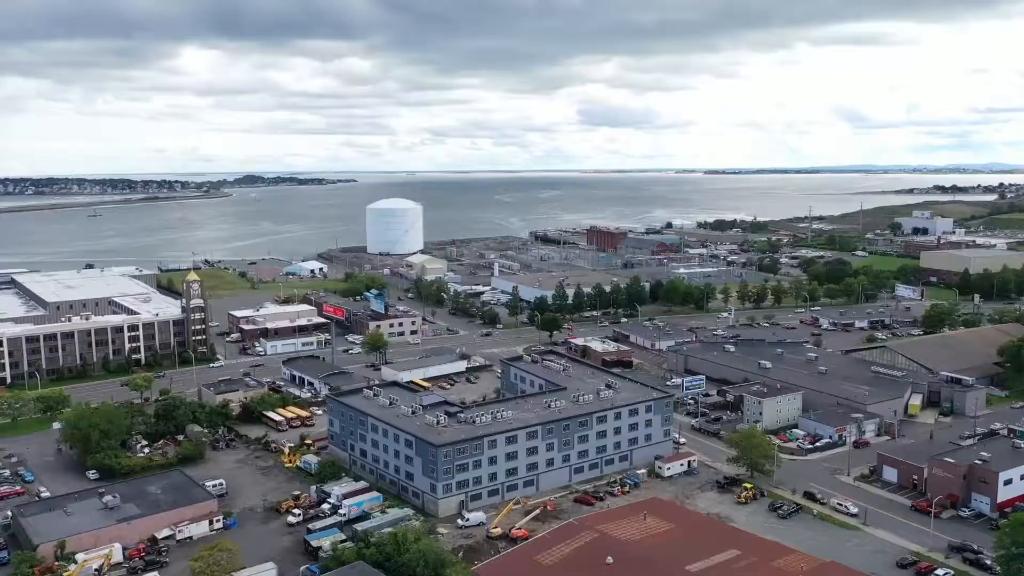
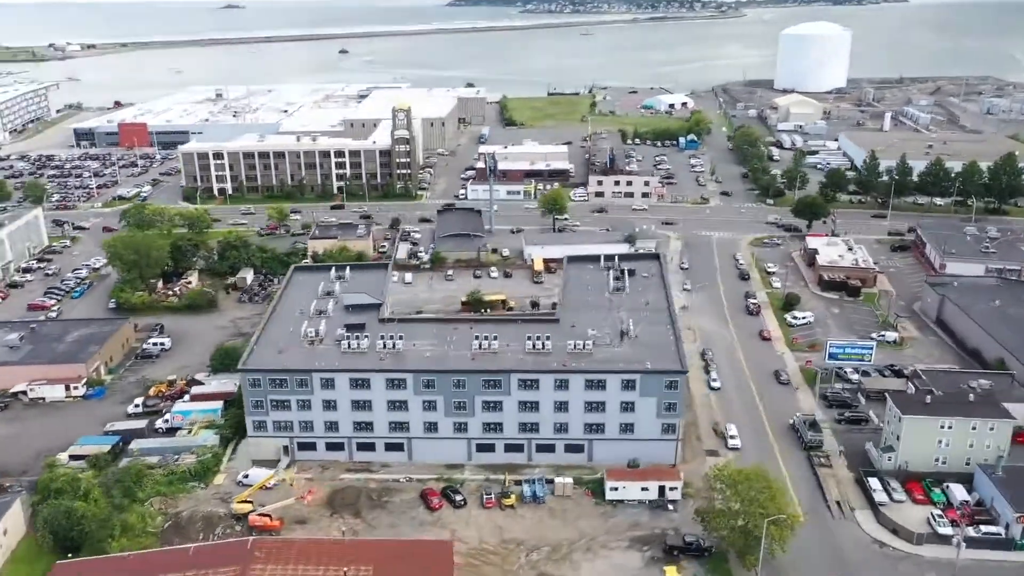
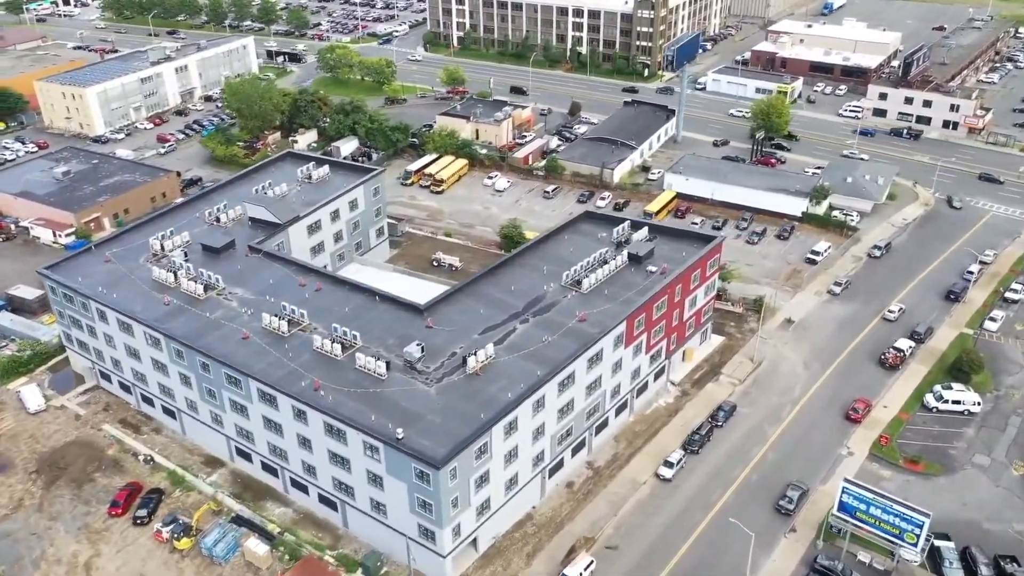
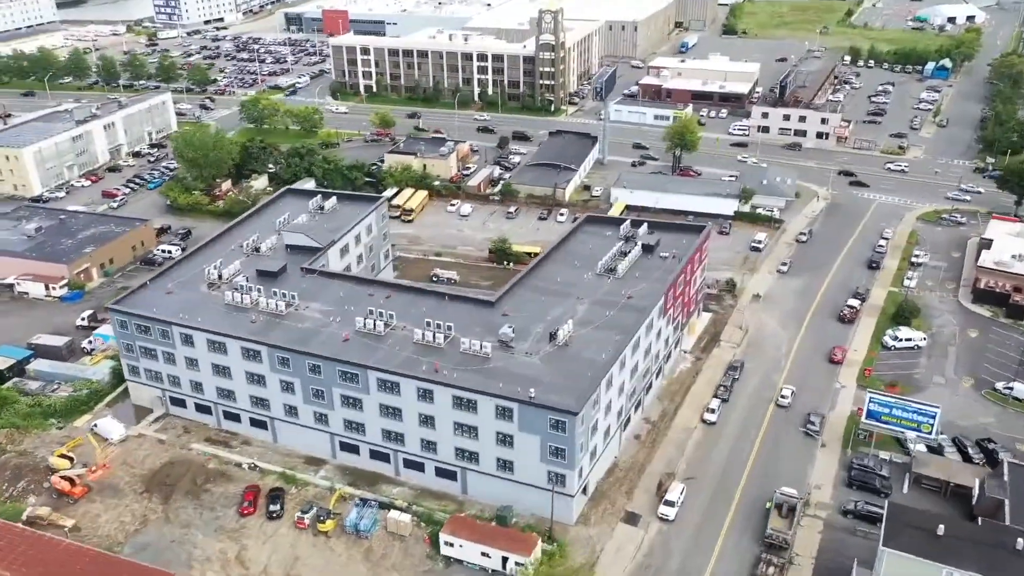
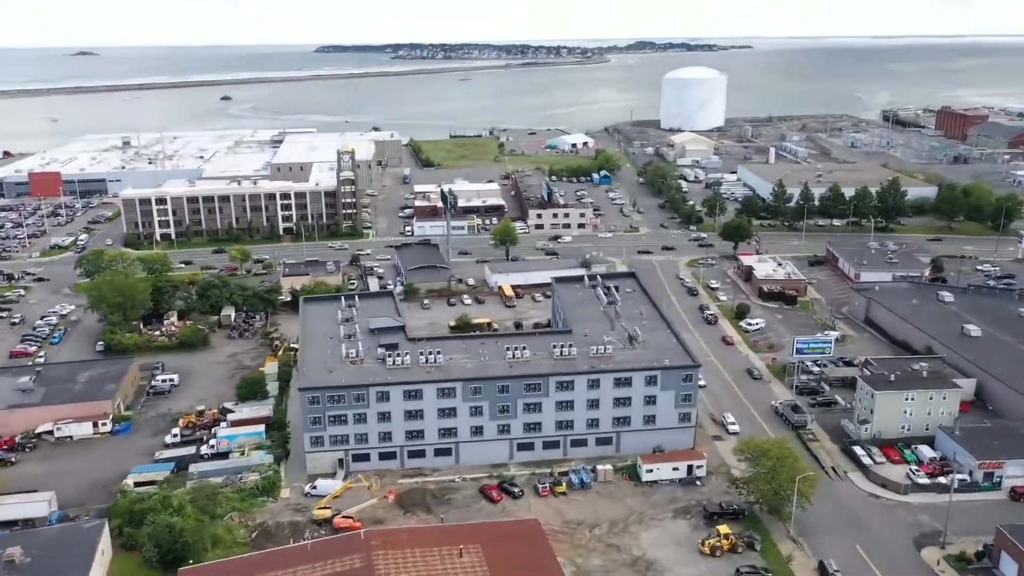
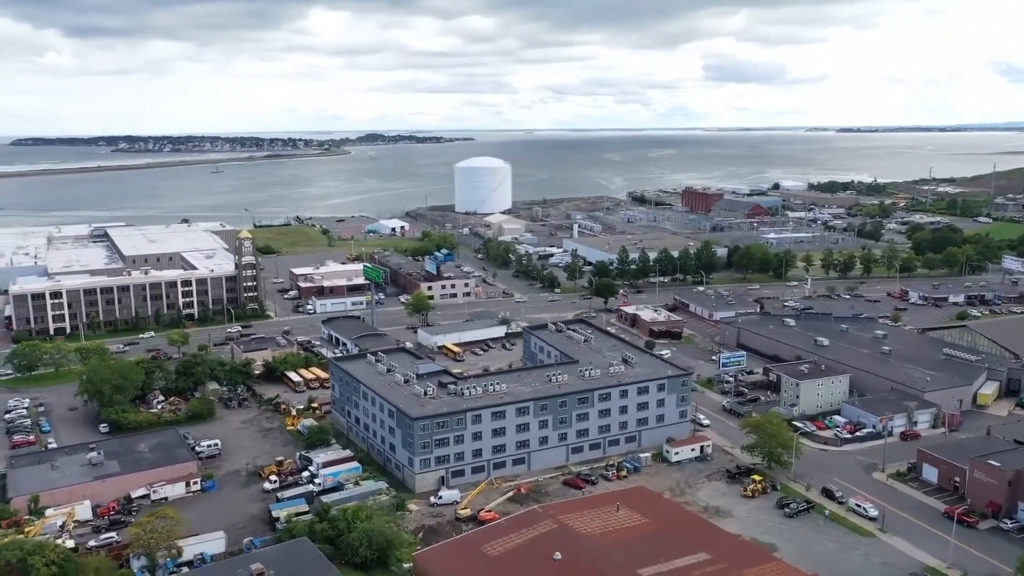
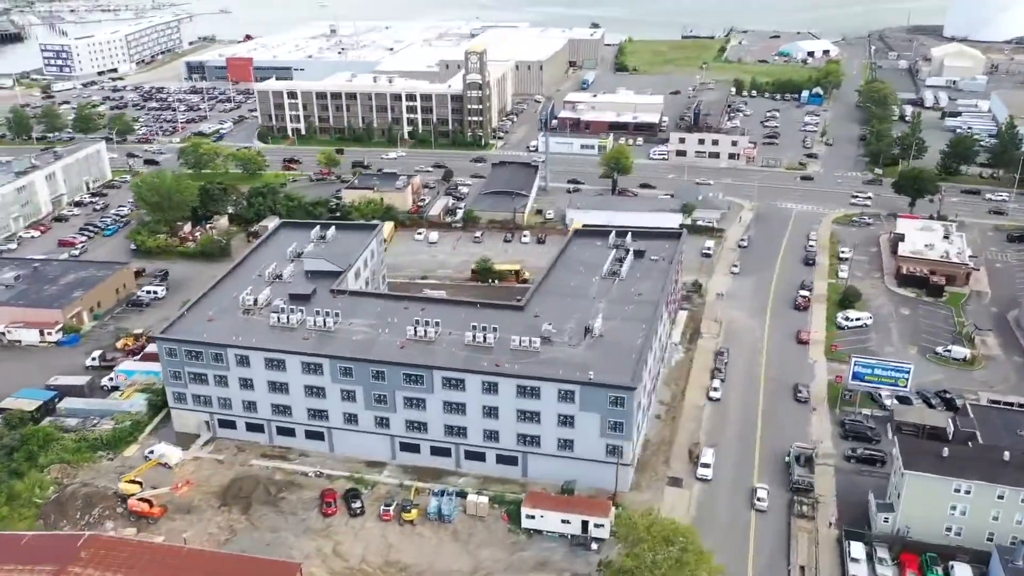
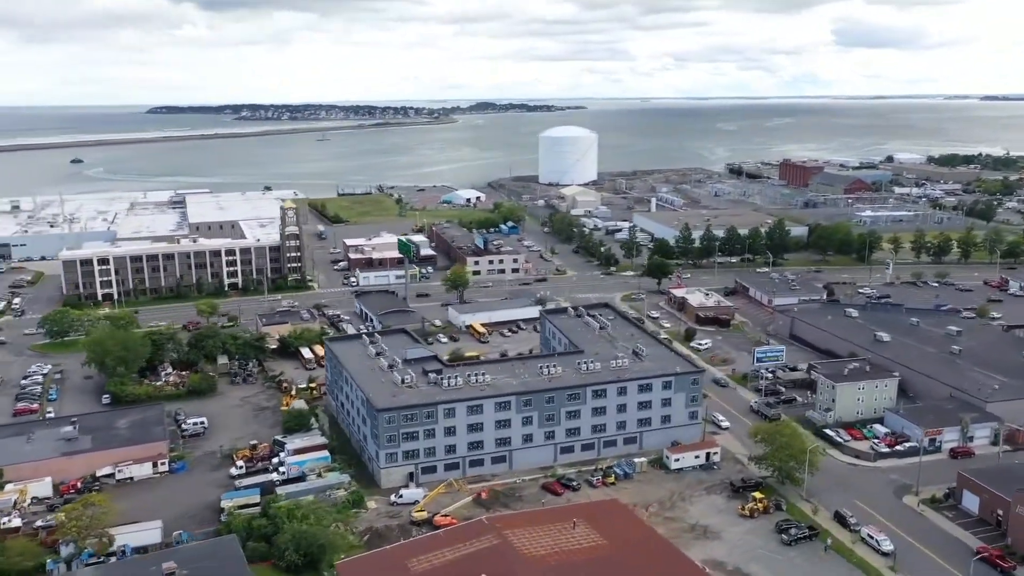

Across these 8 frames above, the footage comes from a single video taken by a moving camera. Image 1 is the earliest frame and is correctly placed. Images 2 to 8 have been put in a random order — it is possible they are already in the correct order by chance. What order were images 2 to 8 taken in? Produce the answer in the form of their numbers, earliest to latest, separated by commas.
6, 8, 5, 2, 7, 4, 3
